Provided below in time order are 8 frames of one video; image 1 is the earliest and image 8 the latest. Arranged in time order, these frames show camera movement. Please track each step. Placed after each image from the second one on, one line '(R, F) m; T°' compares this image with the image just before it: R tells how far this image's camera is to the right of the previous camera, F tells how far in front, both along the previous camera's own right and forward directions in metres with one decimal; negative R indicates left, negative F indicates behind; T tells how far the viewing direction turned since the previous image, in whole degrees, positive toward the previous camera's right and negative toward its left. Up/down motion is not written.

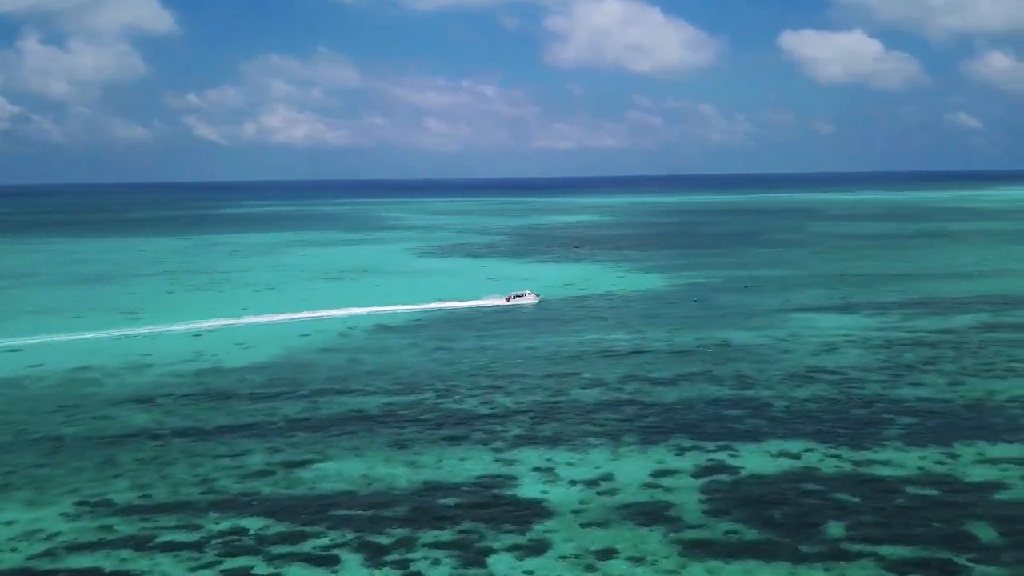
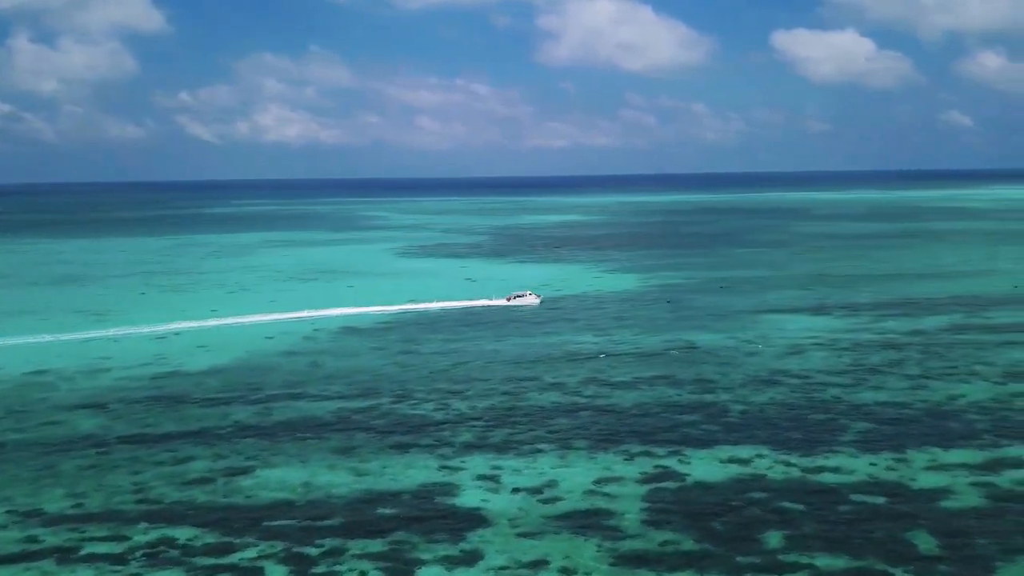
(+0.8, +0.3) m; 0°
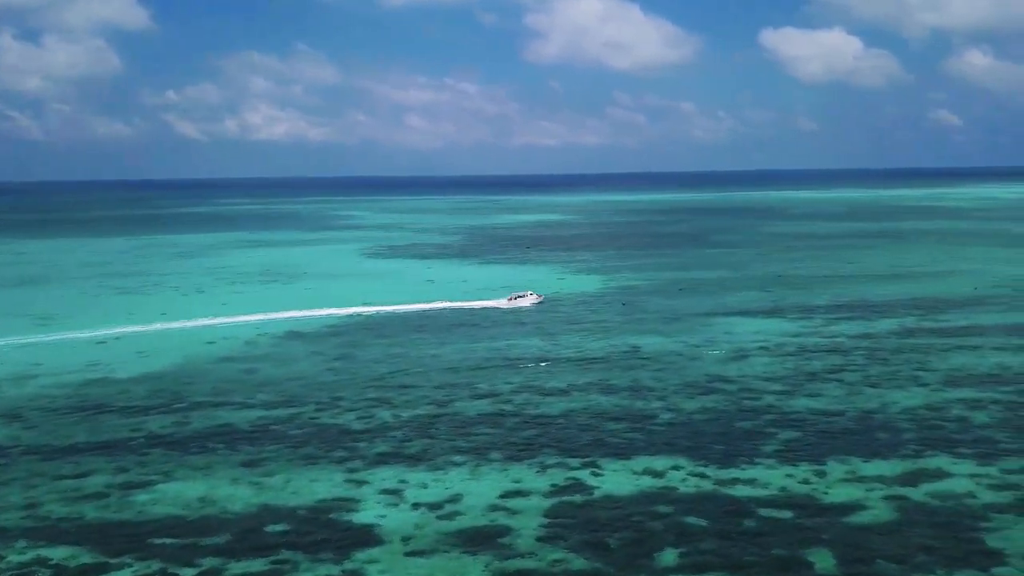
(+1.4, +0.5) m; +1°
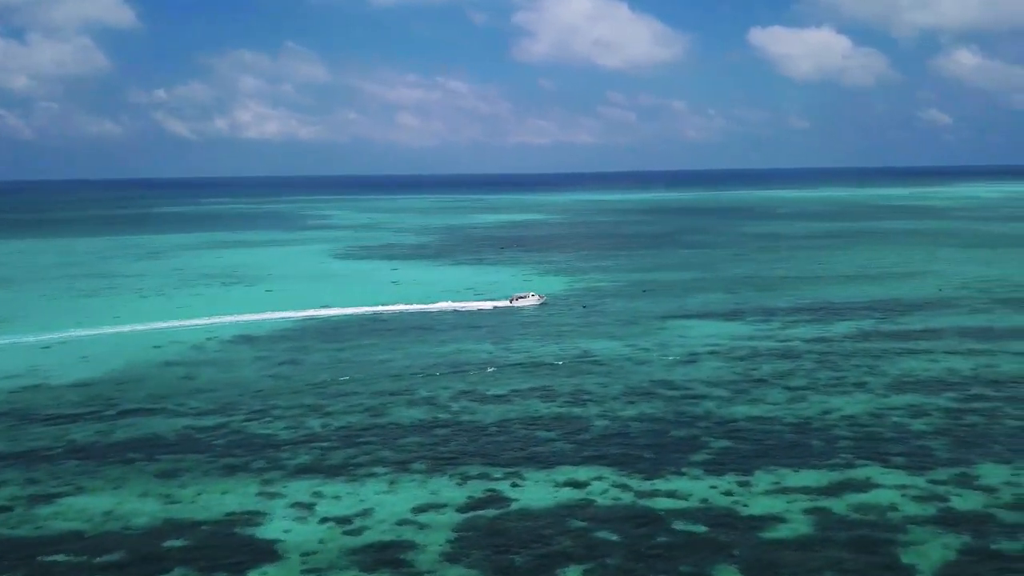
(+1.2, +0.4) m; 0°
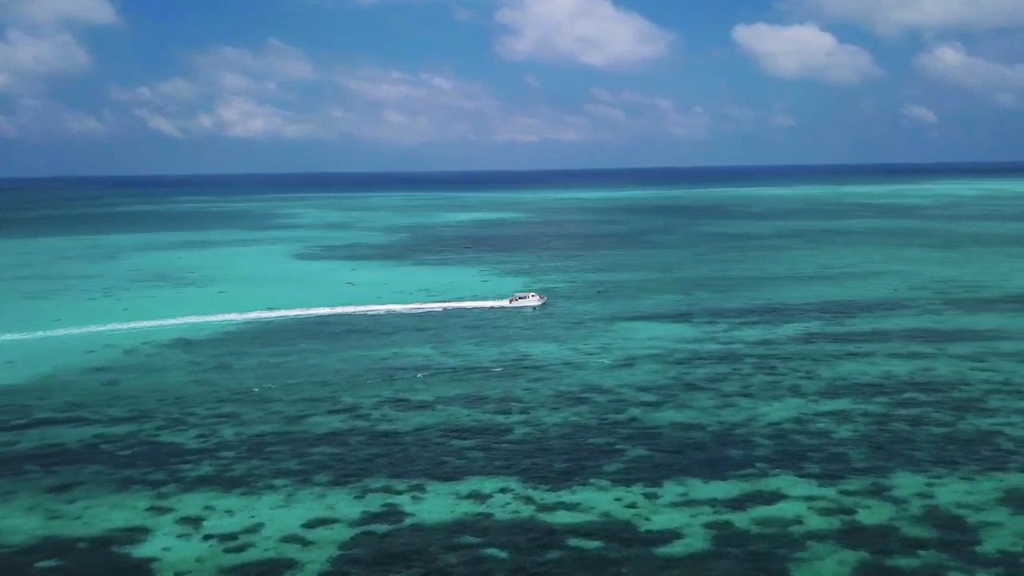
(+1.4, +0.5) m; +1°
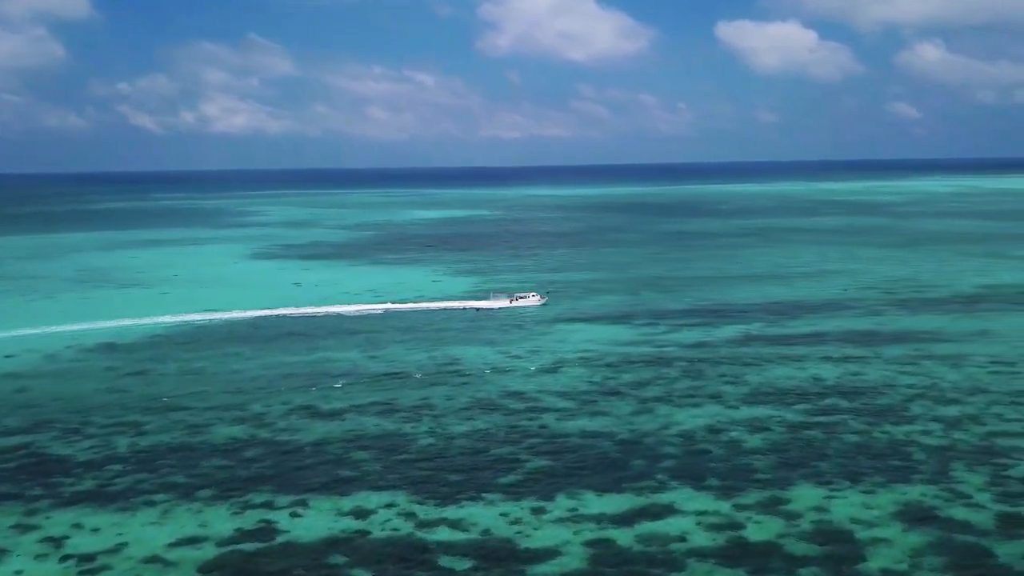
(+1.5, +0.6) m; +1°
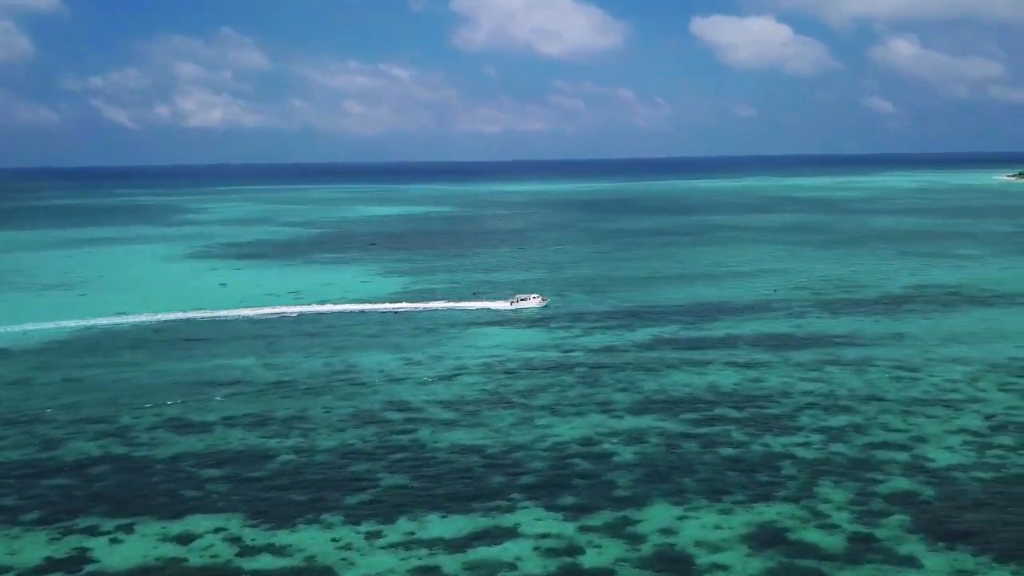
(+2.1, +0.8) m; +1°
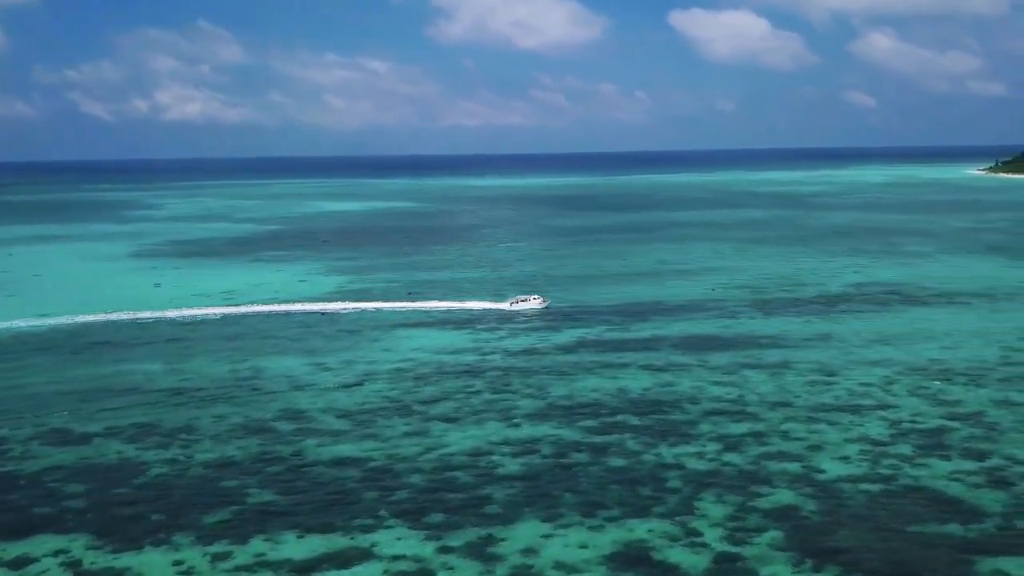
(+1.7, +0.7) m; +1°
